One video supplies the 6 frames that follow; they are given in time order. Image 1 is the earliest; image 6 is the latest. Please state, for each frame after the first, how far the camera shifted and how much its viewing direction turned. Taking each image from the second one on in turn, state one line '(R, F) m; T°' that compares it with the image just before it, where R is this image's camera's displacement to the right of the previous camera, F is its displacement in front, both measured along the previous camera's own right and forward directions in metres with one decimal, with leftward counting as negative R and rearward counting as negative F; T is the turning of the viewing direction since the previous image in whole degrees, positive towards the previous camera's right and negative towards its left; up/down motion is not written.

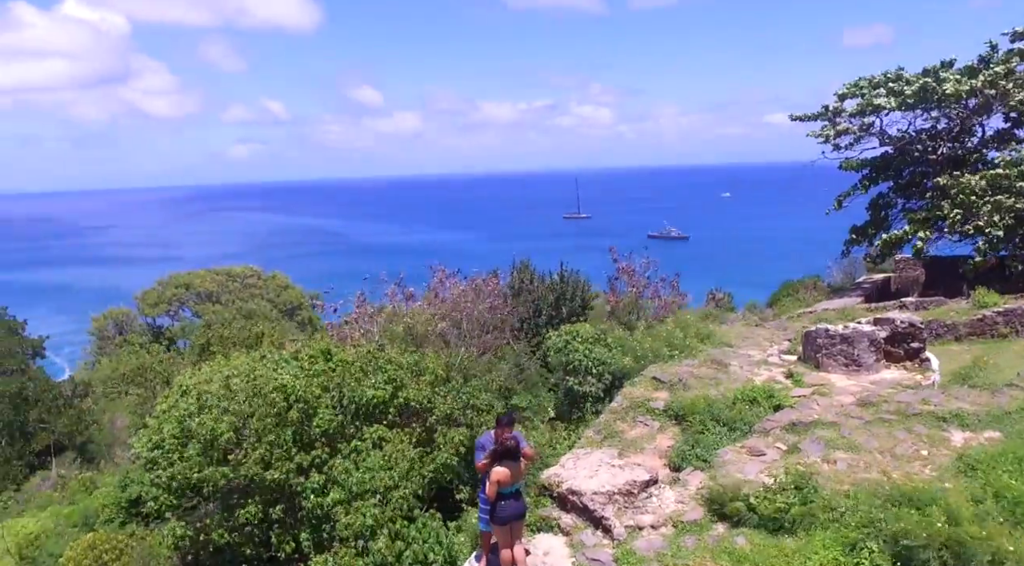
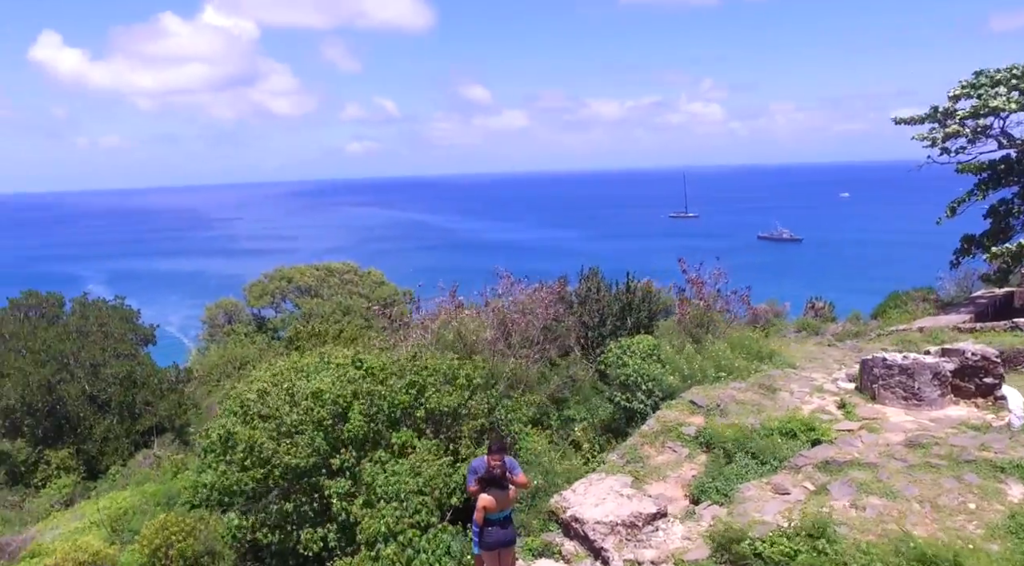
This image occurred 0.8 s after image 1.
(+1.7, +0.2) m; -10°
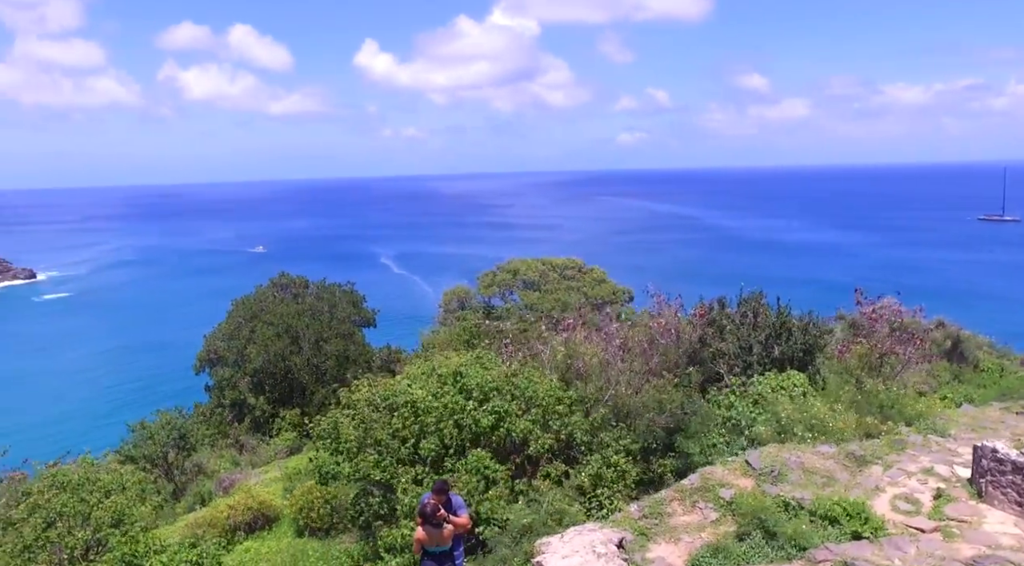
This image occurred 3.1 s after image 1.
(+4.5, +1.1) m; -24°
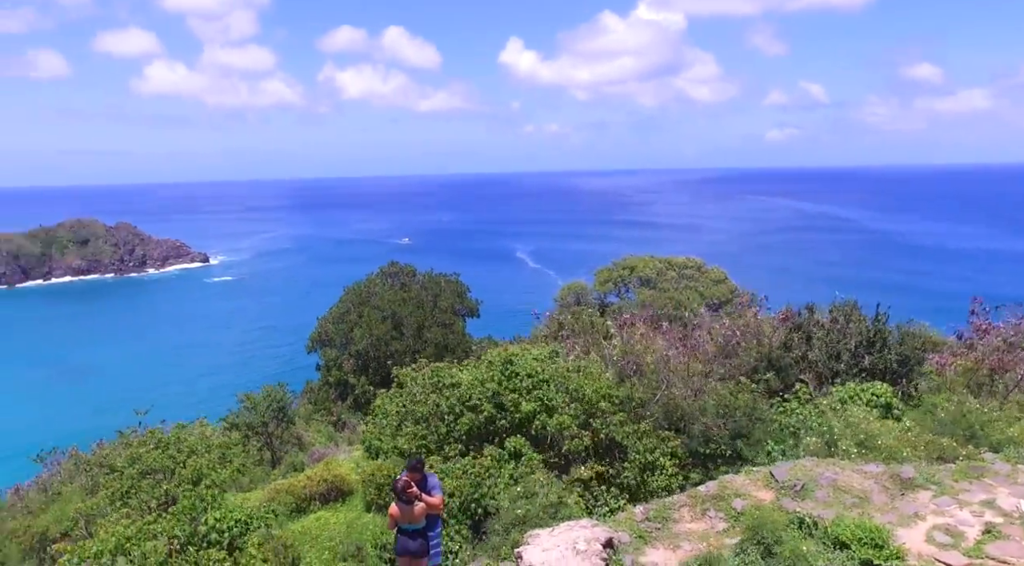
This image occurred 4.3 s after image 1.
(+2.2, +0.5) m; -12°
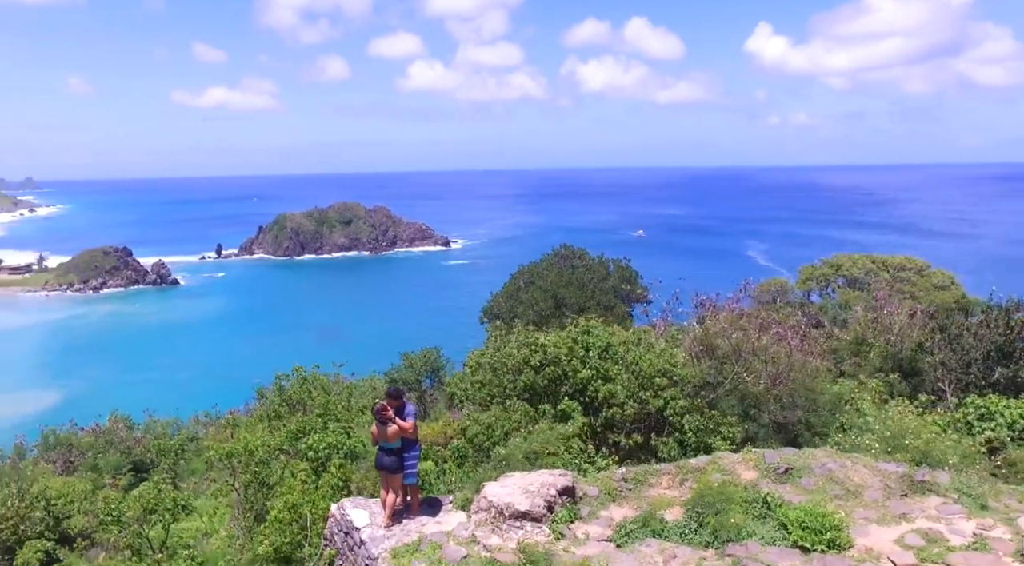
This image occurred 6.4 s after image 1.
(+3.8, -0.4) m; -21°
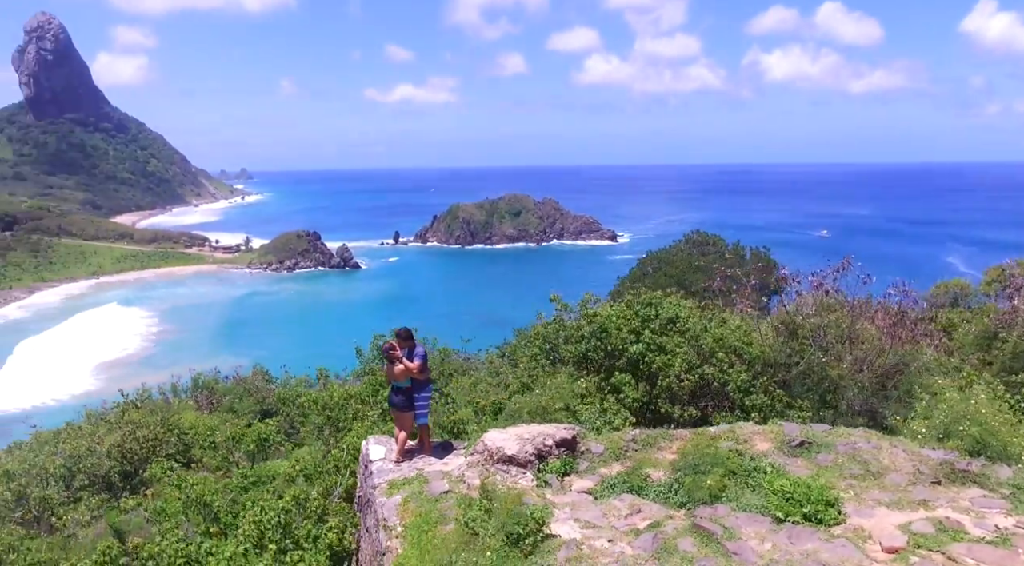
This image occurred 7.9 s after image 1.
(+2.5, +0.4) m; -15°
